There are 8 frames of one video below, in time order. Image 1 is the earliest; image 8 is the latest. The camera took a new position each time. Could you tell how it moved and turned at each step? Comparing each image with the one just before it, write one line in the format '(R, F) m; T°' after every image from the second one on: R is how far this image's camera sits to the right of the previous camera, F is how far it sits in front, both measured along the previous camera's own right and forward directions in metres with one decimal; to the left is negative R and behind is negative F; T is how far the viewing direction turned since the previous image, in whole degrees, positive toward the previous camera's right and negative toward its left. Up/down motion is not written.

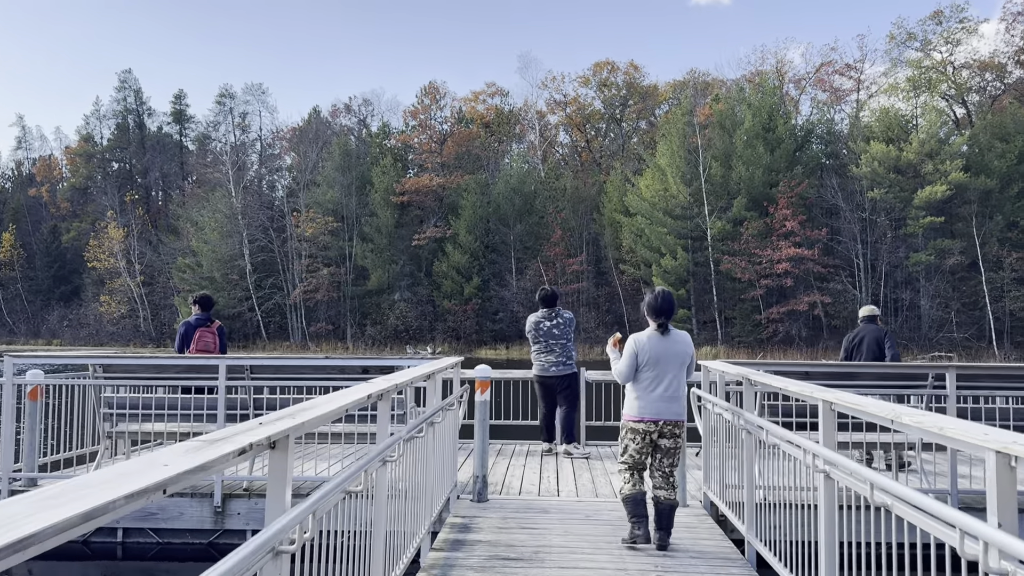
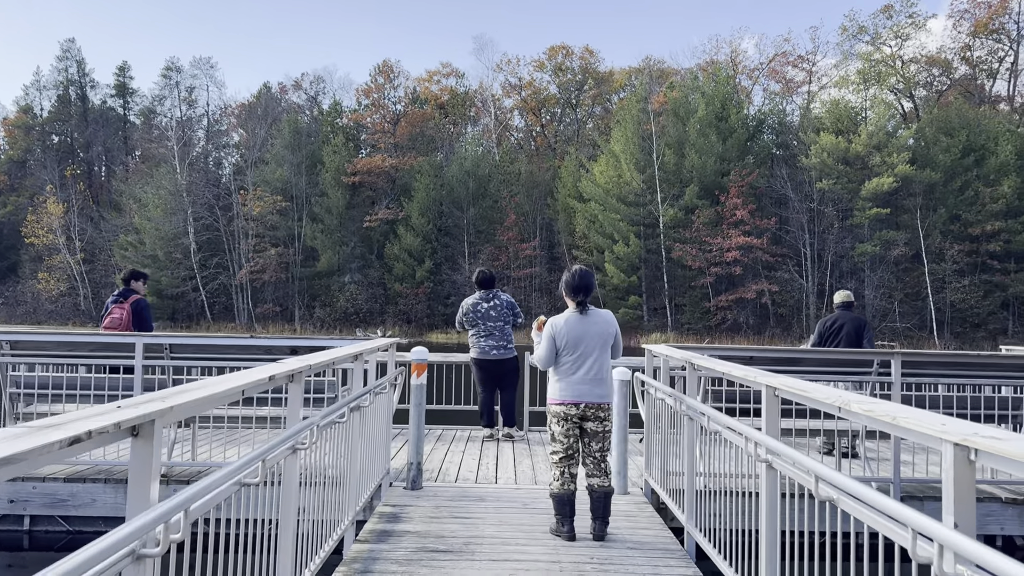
(+0.1, +0.2) m; +3°
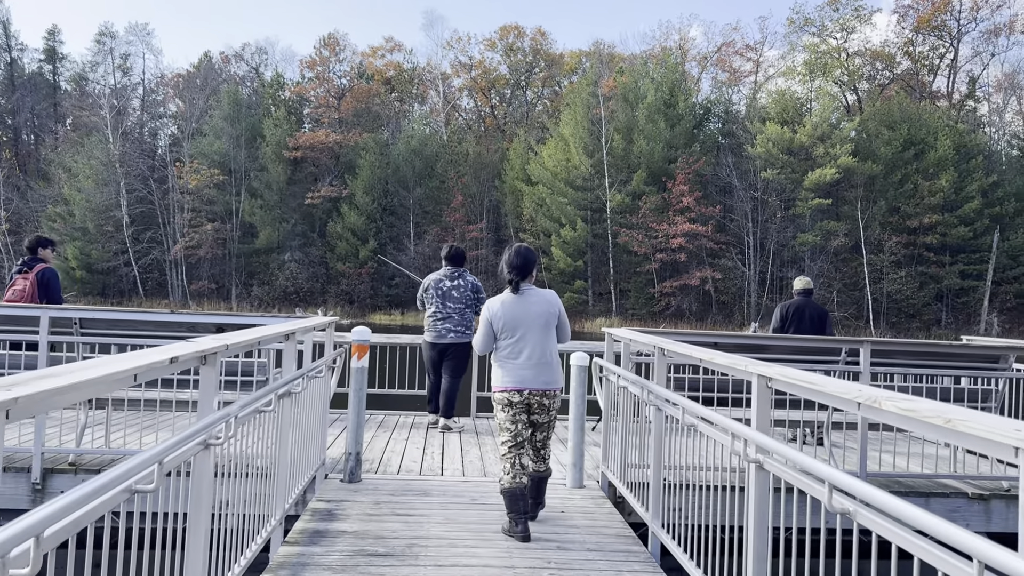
(0.0, +0.3) m; +4°
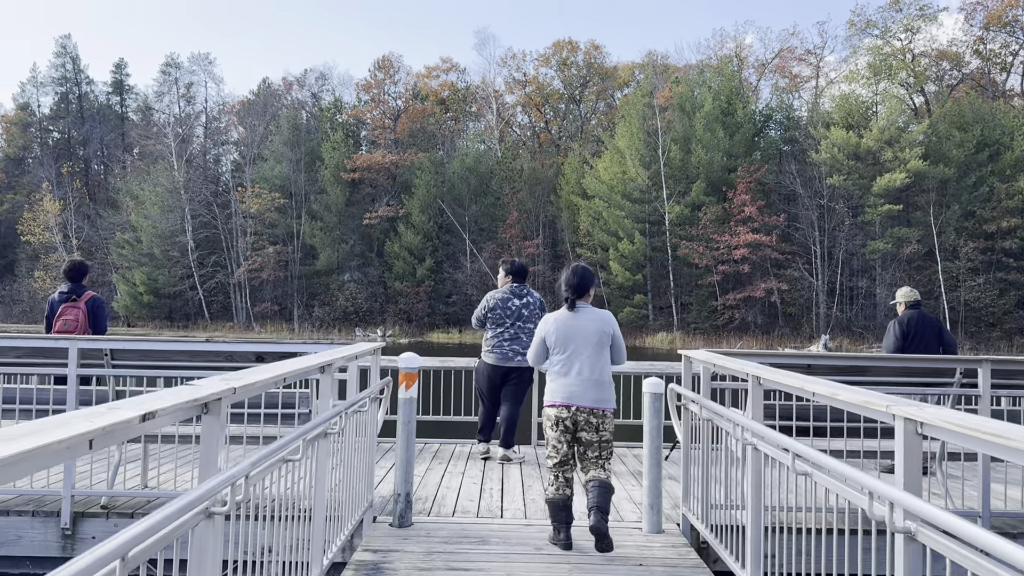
(0.0, +0.4) m; -4°
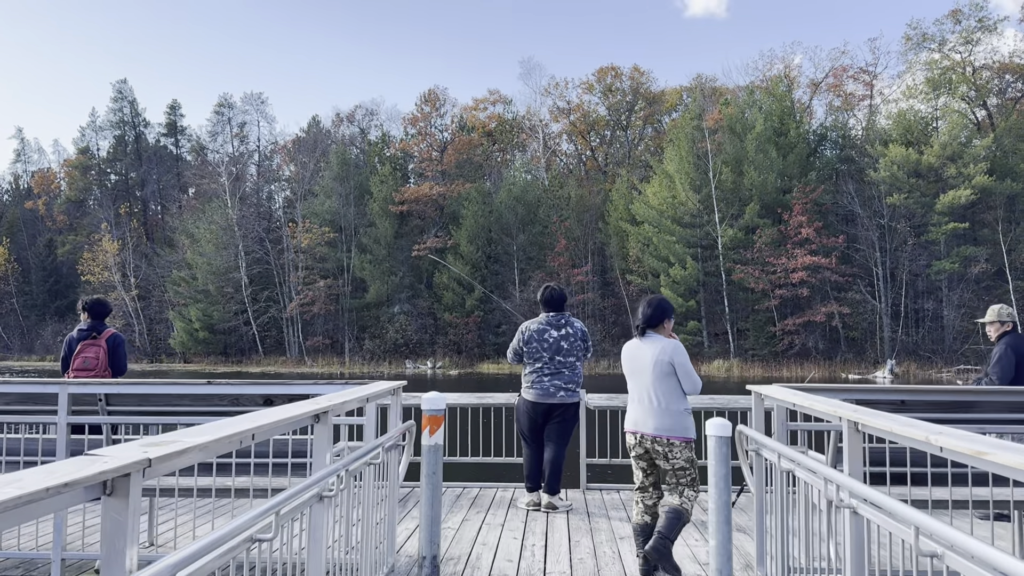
(0.0, +0.5) m; -4°
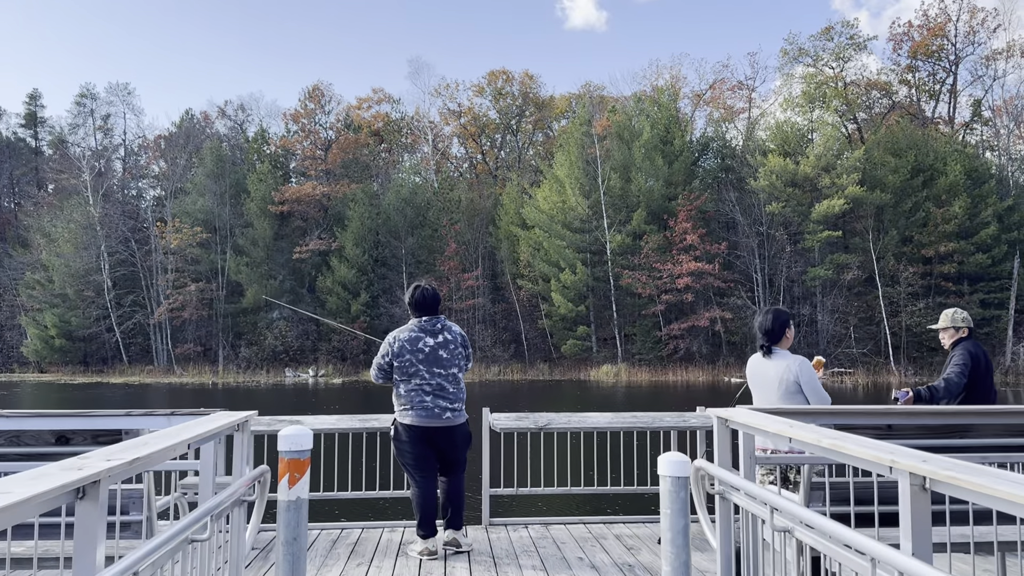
(0.0, +0.8) m; +8°
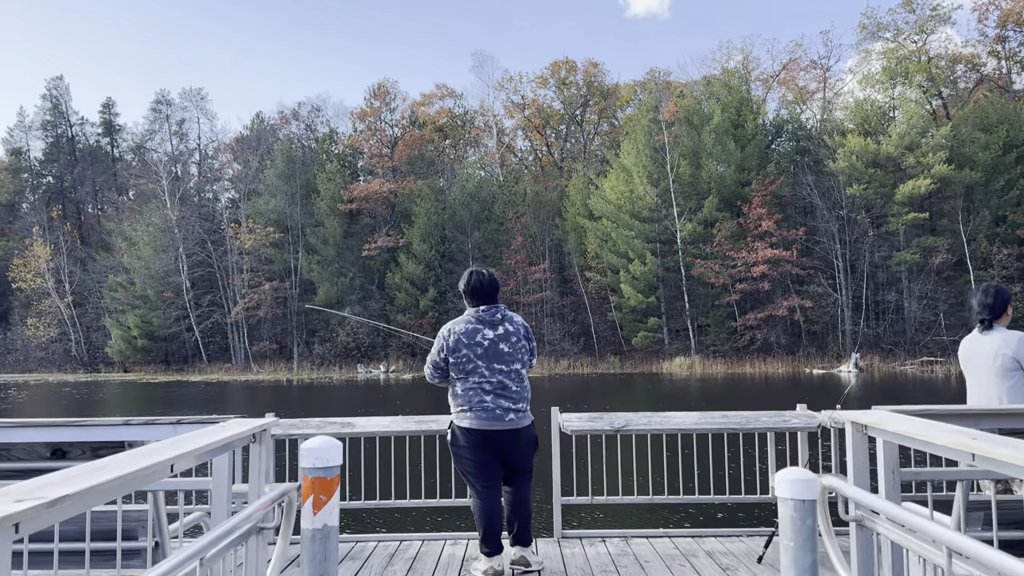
(0.0, +0.4) m; -5°
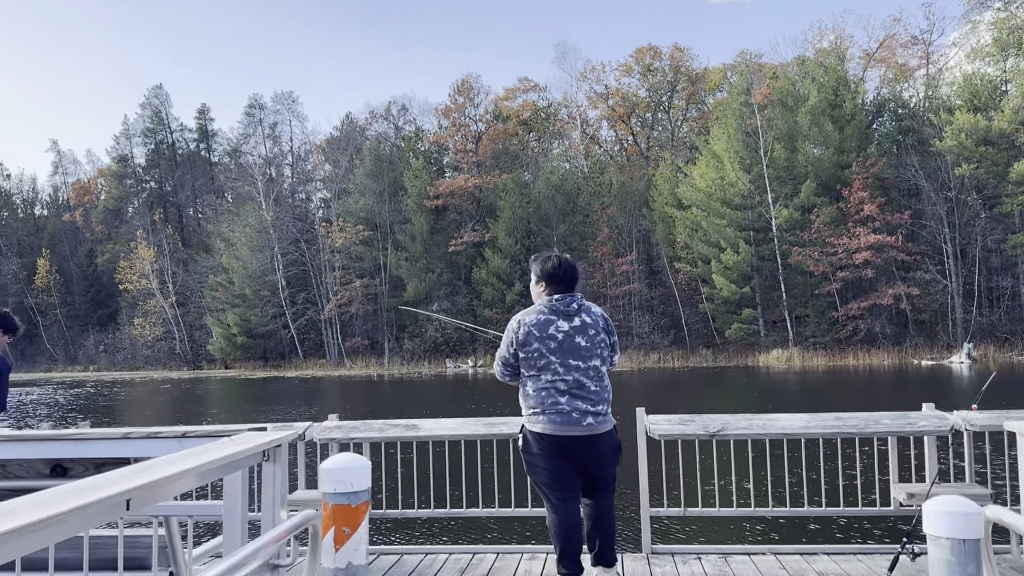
(-0.1, +0.3) m; -6°
